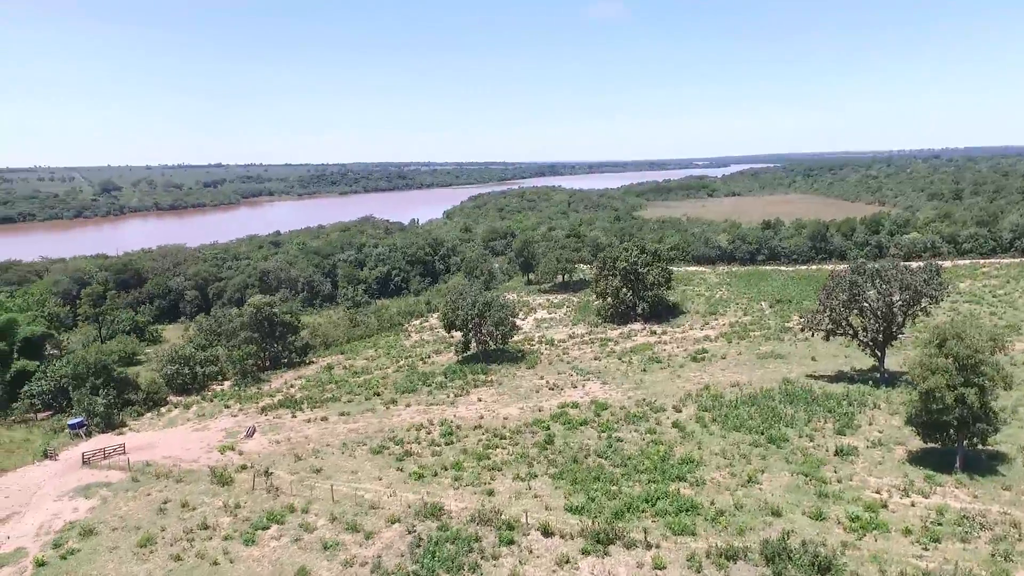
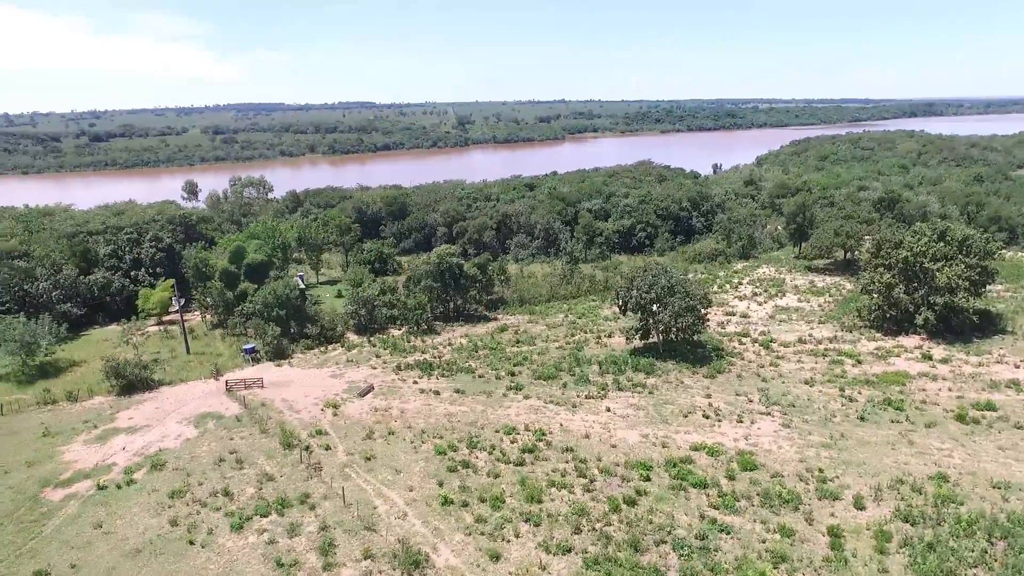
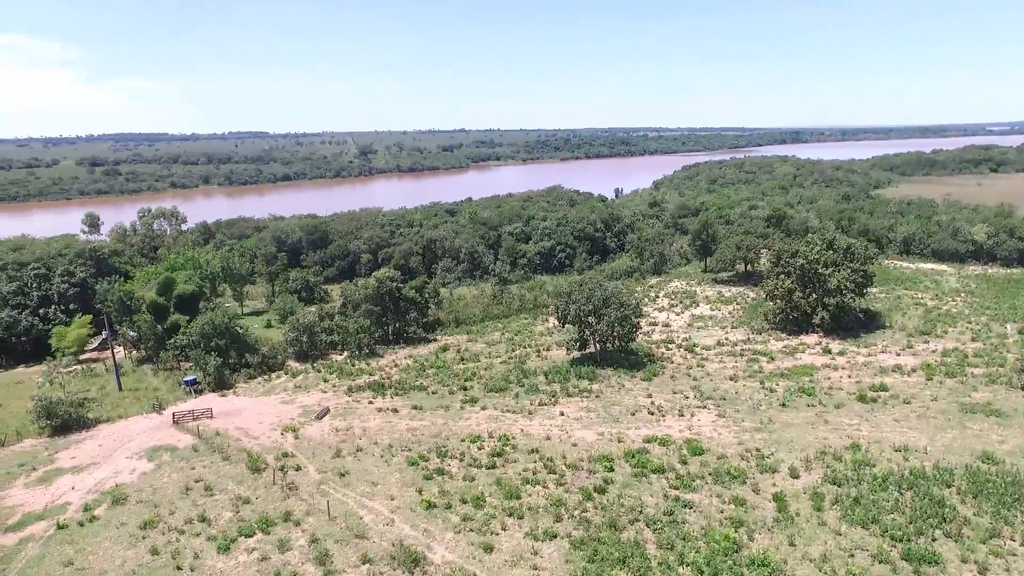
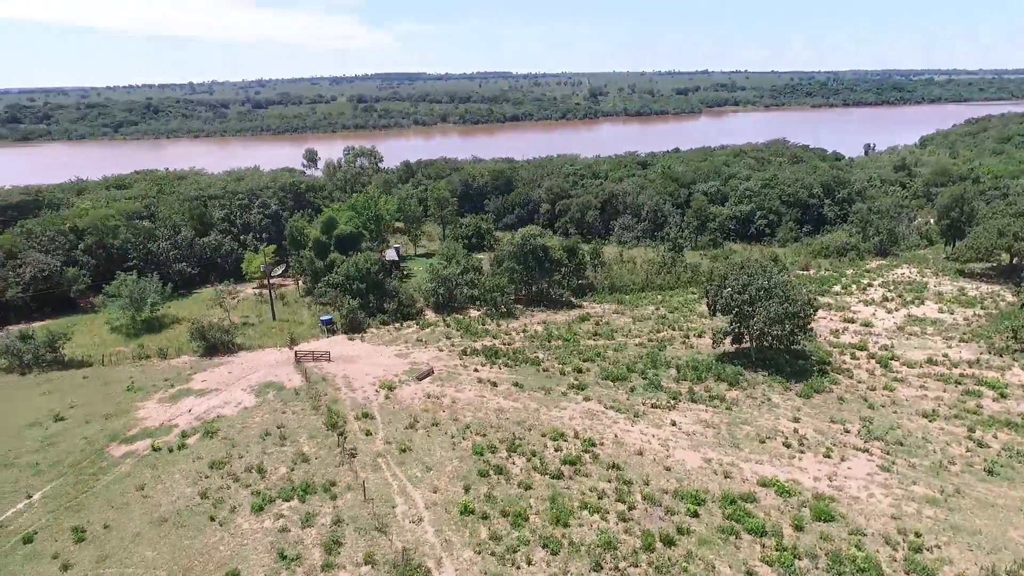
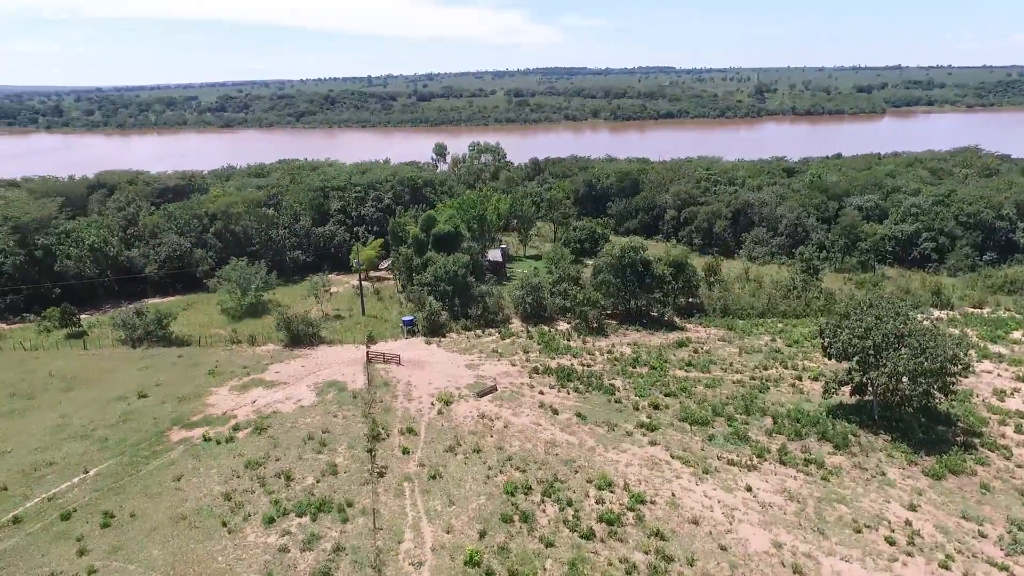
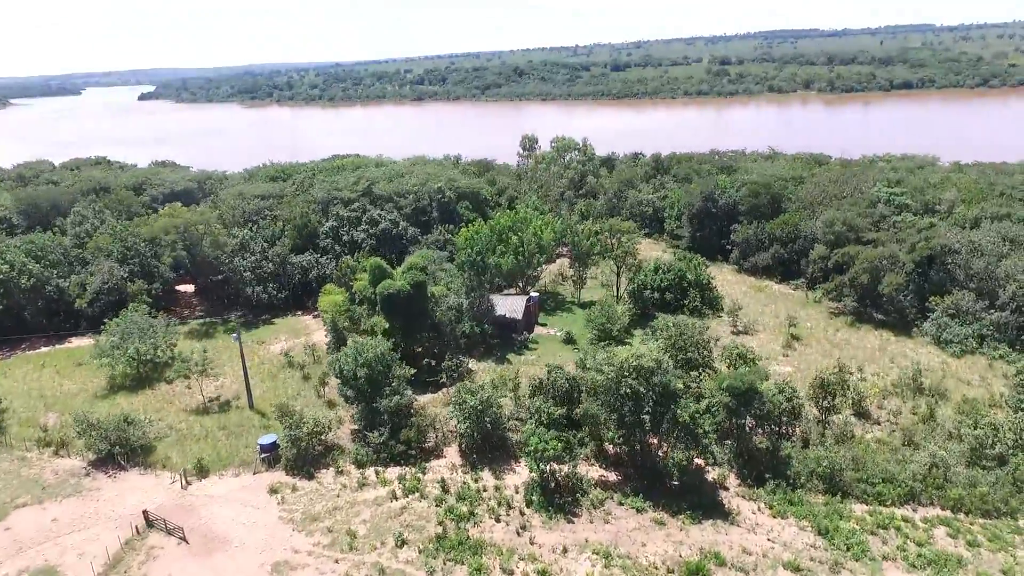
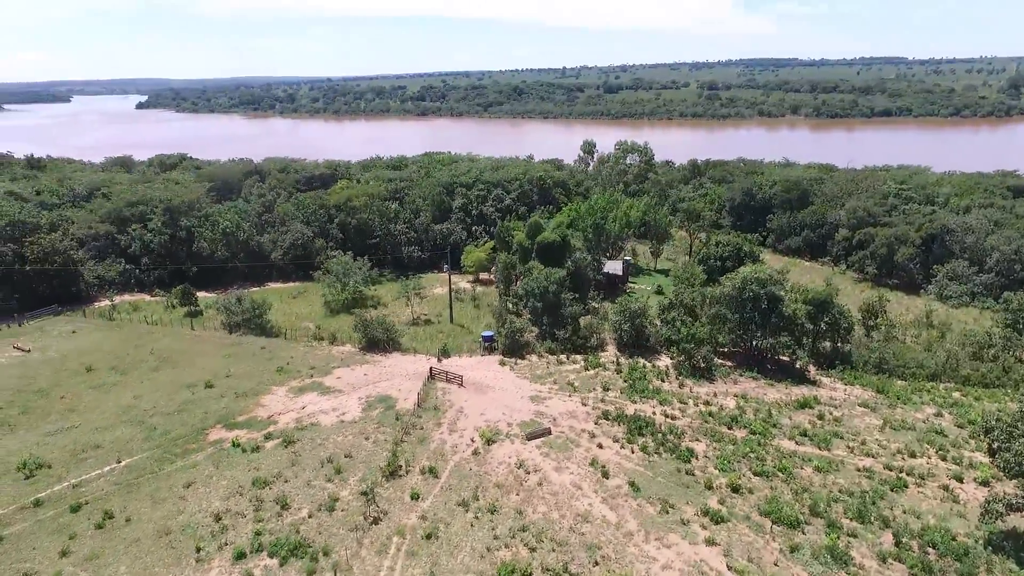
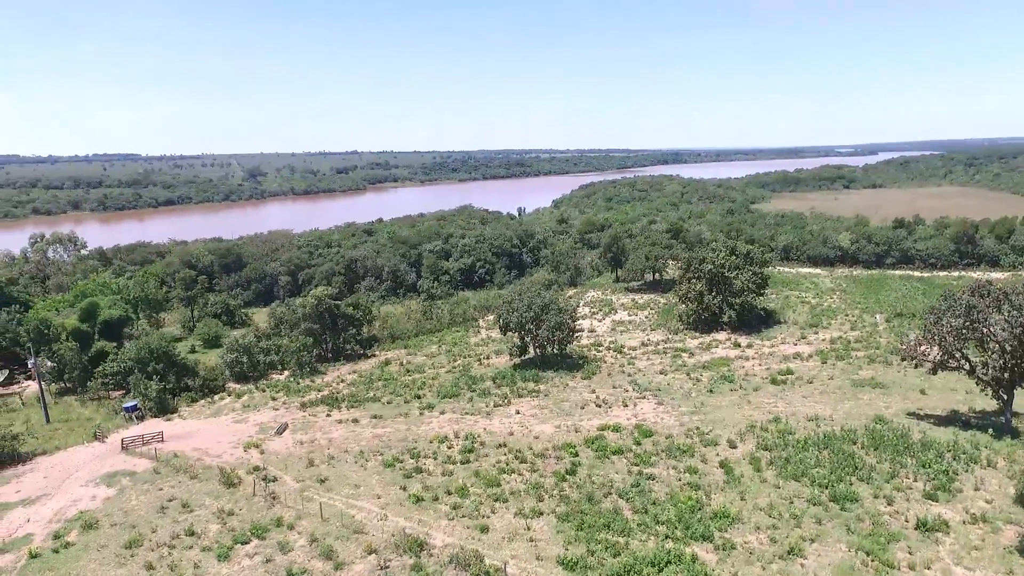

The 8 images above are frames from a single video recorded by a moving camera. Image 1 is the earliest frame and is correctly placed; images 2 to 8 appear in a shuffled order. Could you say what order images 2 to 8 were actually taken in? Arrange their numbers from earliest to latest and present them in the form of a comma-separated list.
8, 3, 2, 4, 5, 7, 6
